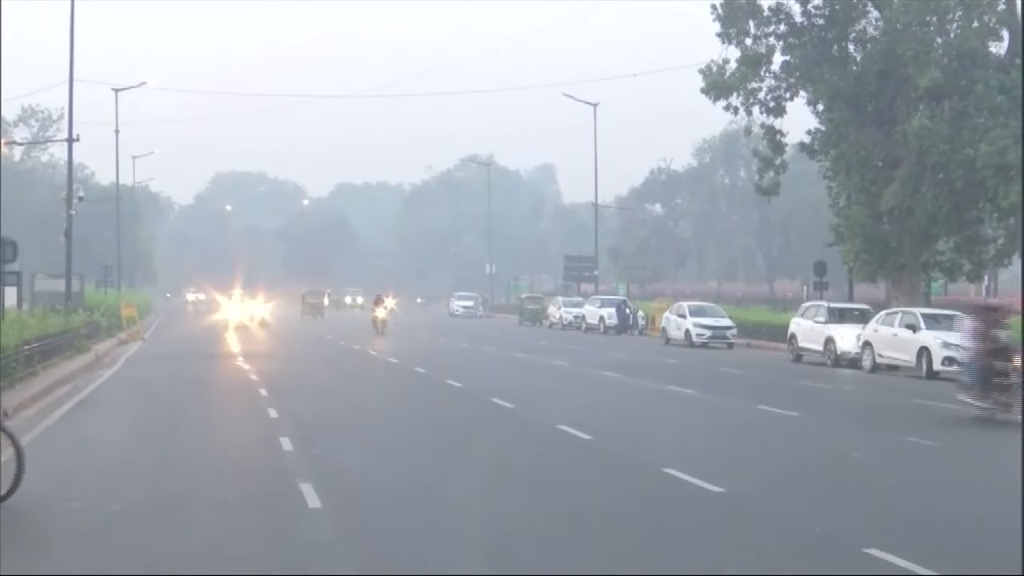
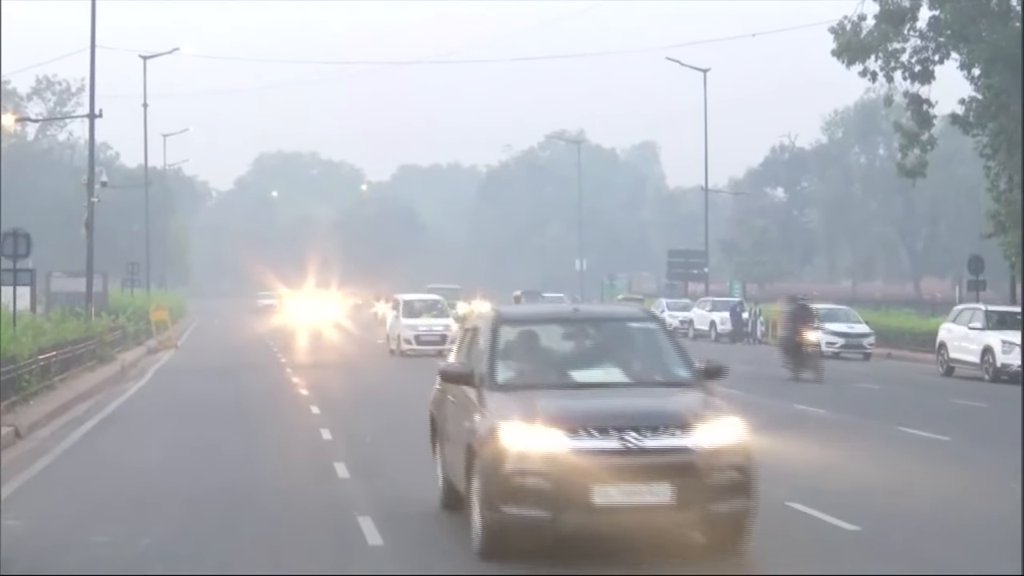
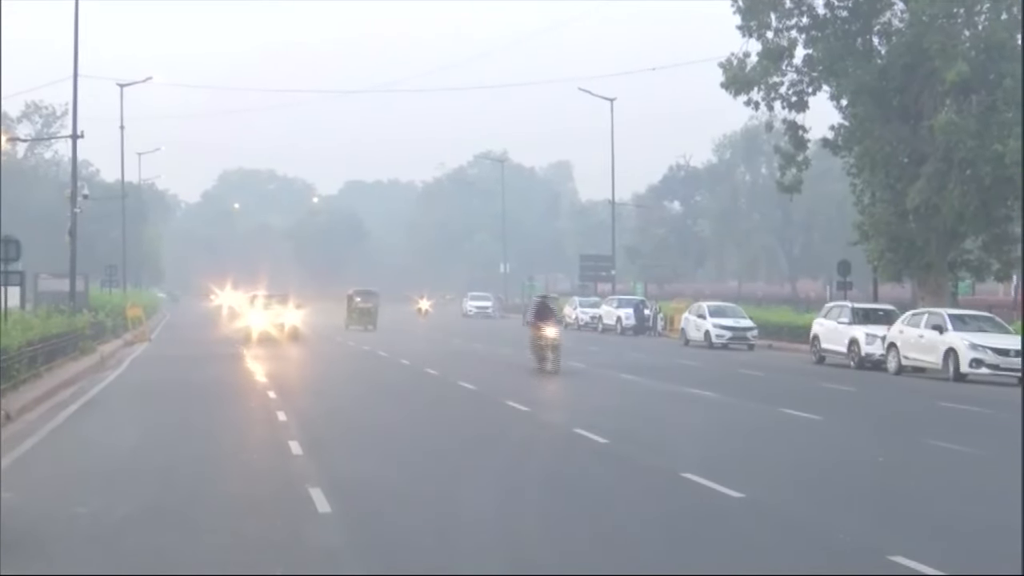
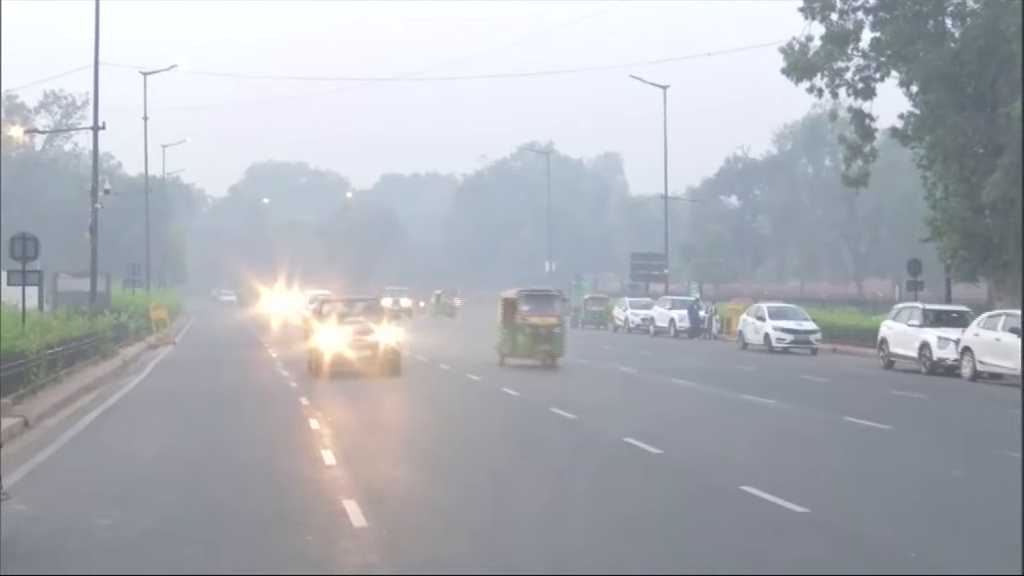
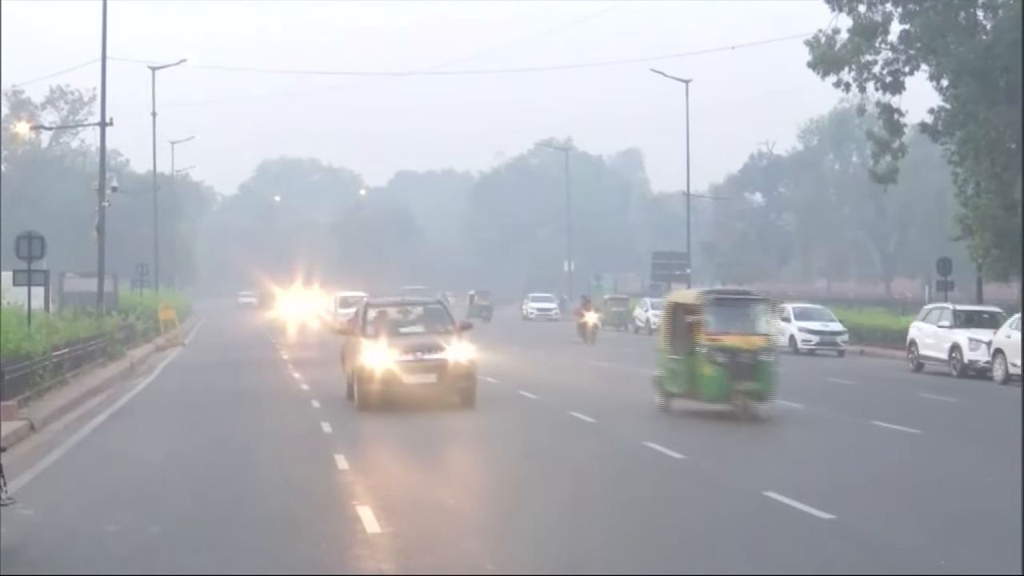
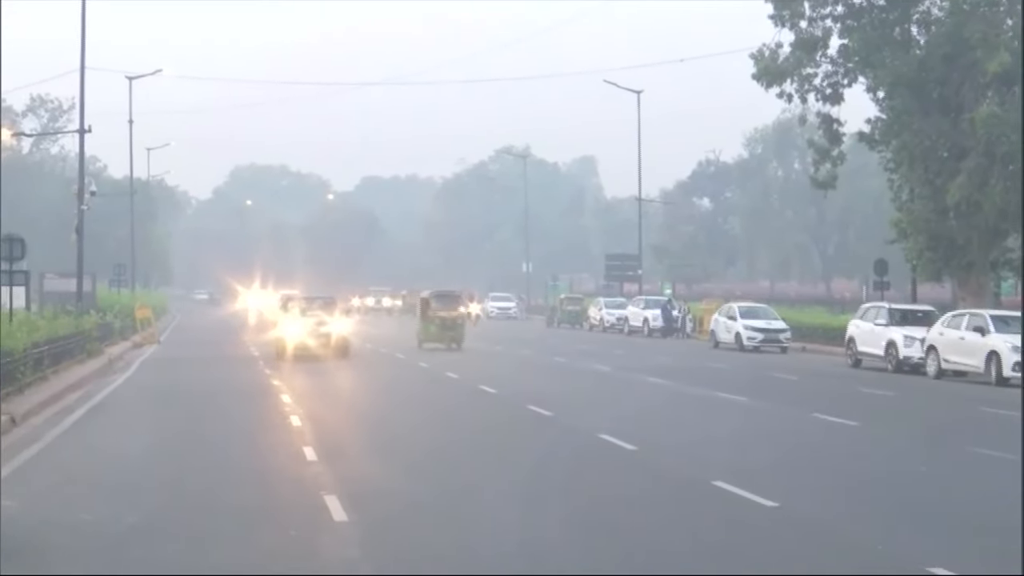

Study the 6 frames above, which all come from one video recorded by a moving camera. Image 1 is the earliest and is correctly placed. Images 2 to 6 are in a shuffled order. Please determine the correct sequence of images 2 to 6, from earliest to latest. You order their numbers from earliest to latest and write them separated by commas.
3, 6, 4, 5, 2
